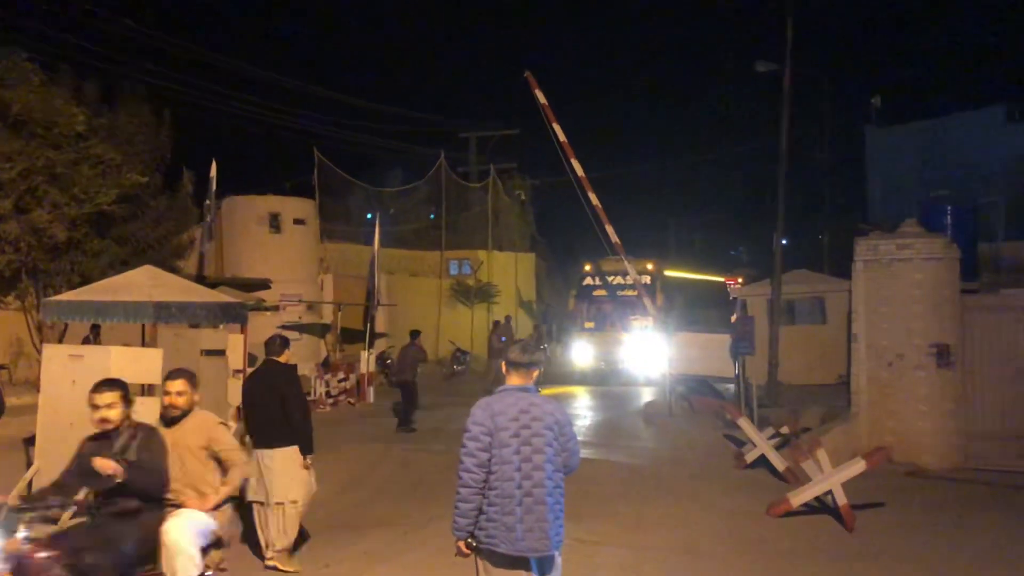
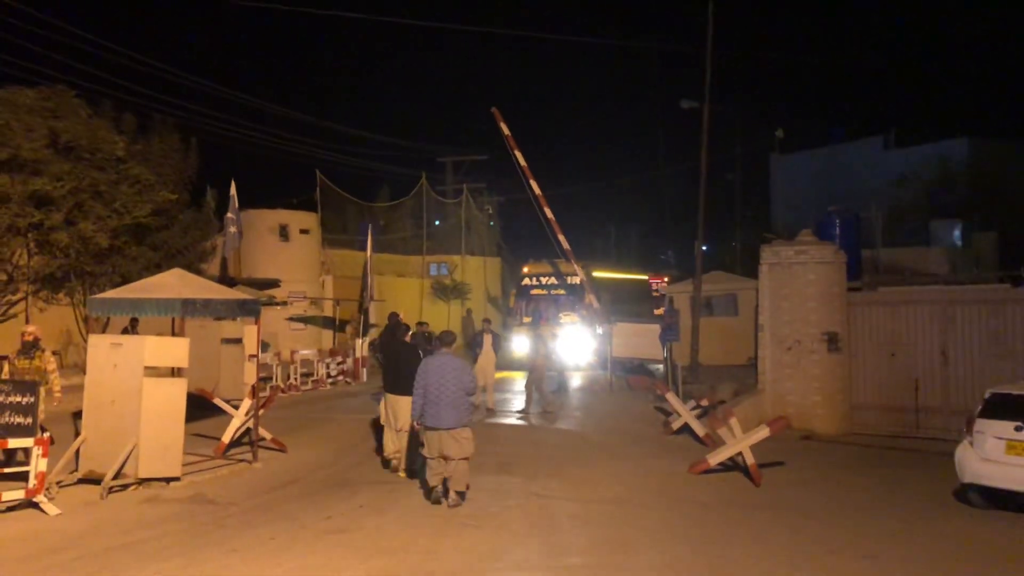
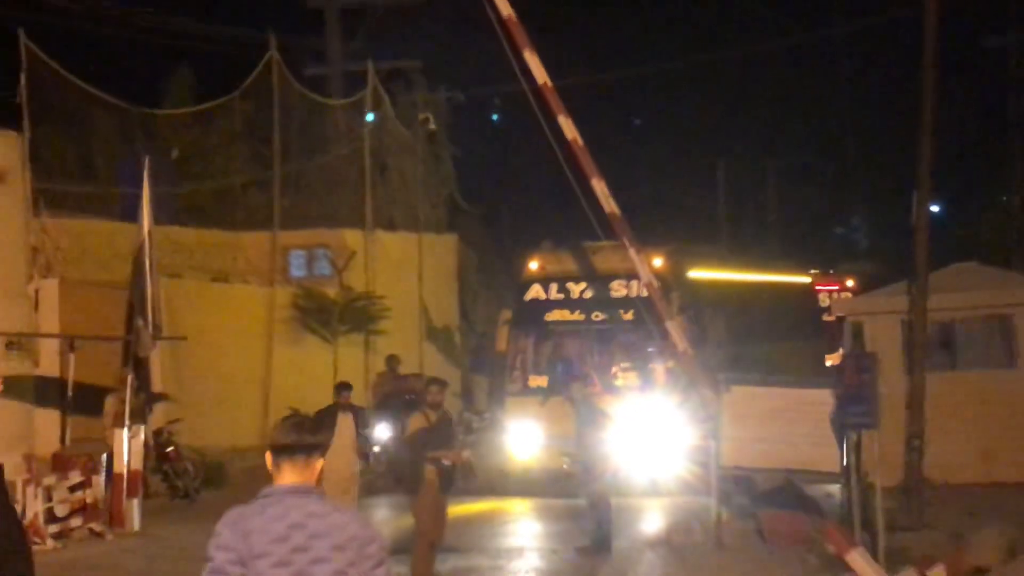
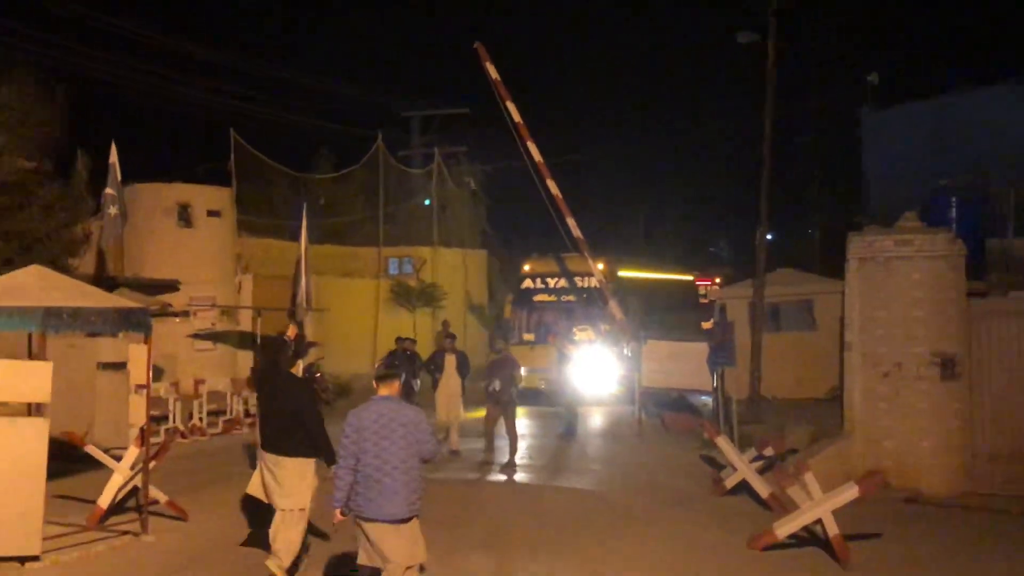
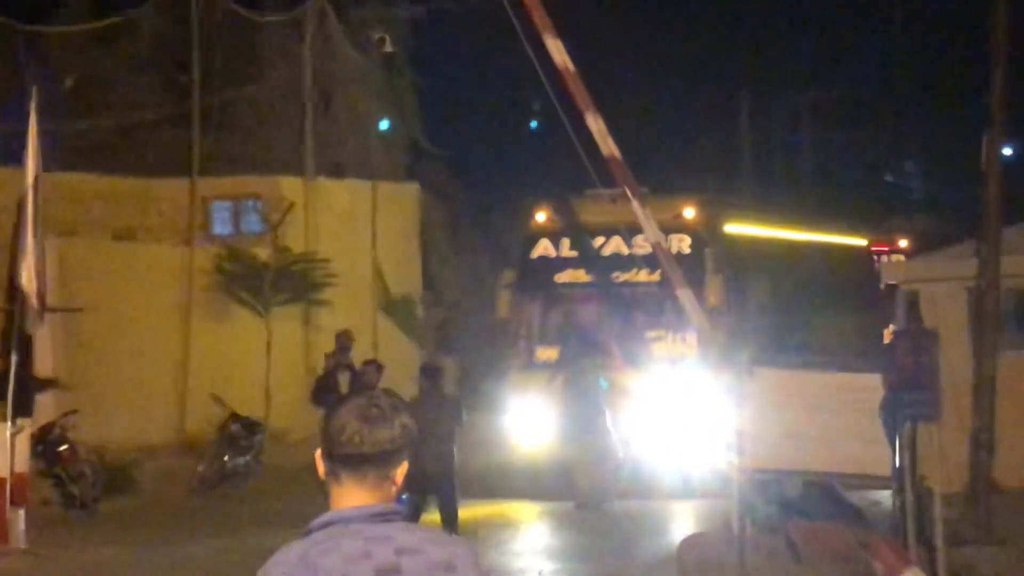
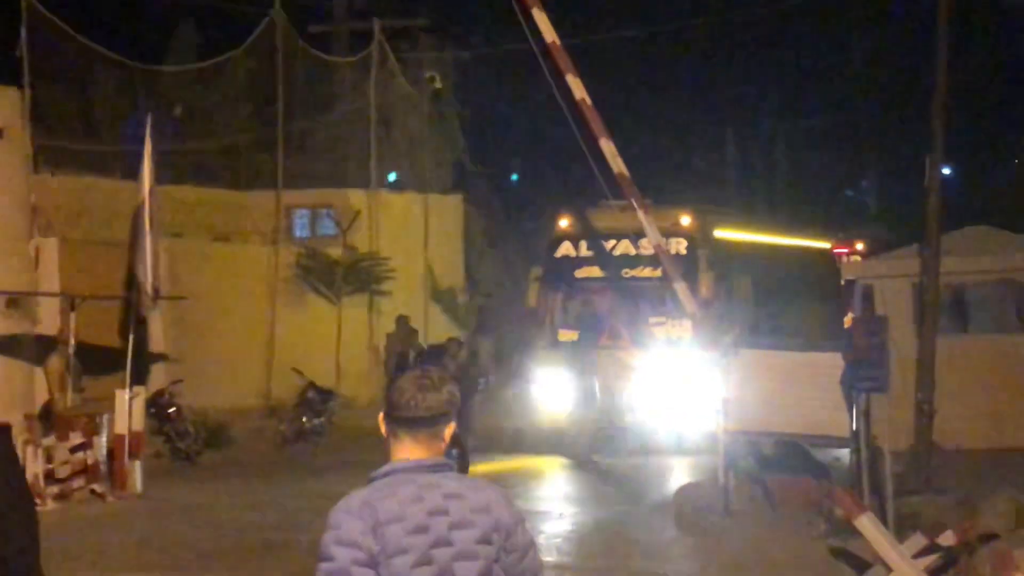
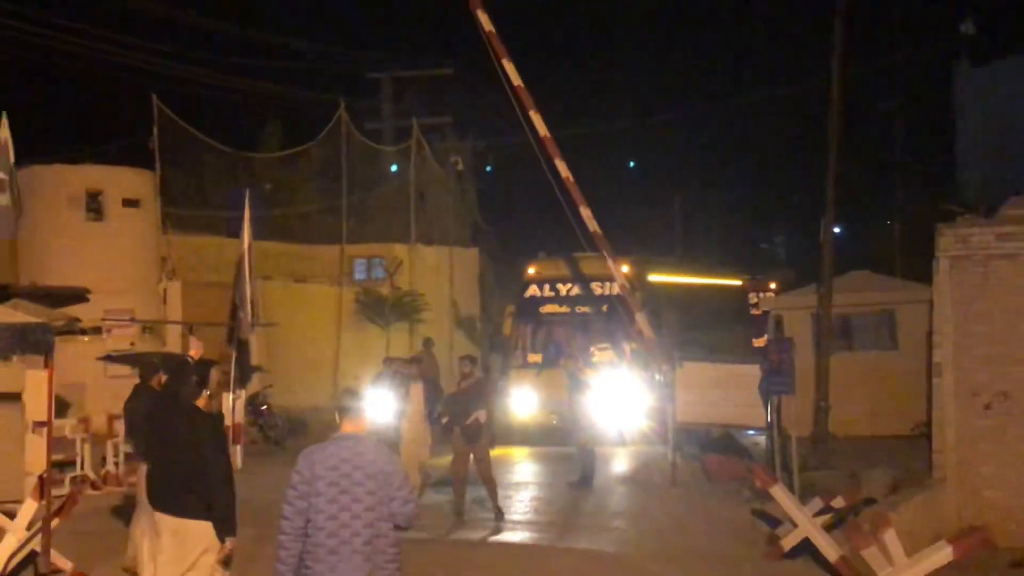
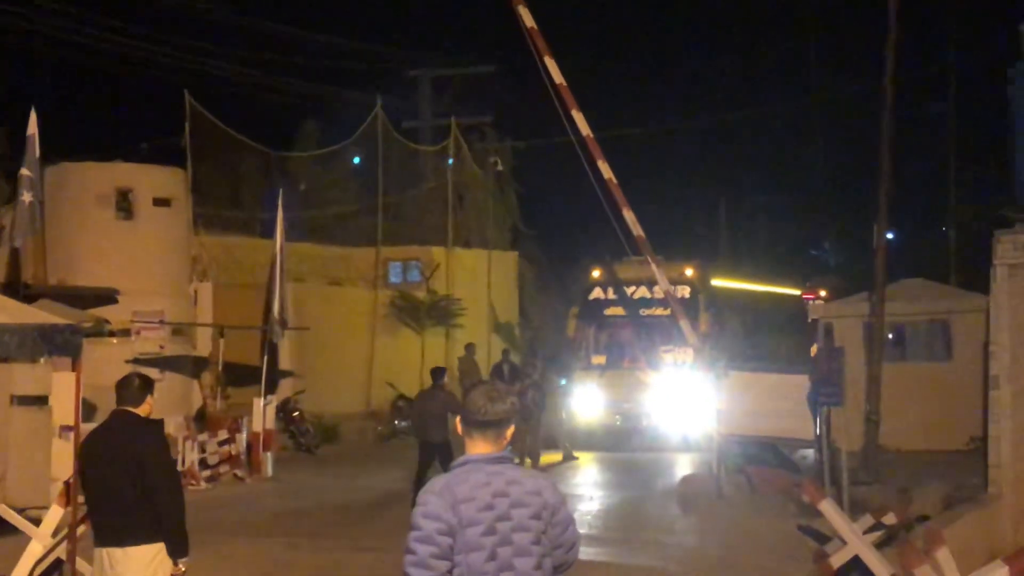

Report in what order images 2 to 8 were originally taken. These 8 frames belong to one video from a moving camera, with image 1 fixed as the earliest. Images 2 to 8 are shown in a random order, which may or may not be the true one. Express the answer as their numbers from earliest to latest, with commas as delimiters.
8, 6, 5, 3, 7, 4, 2
